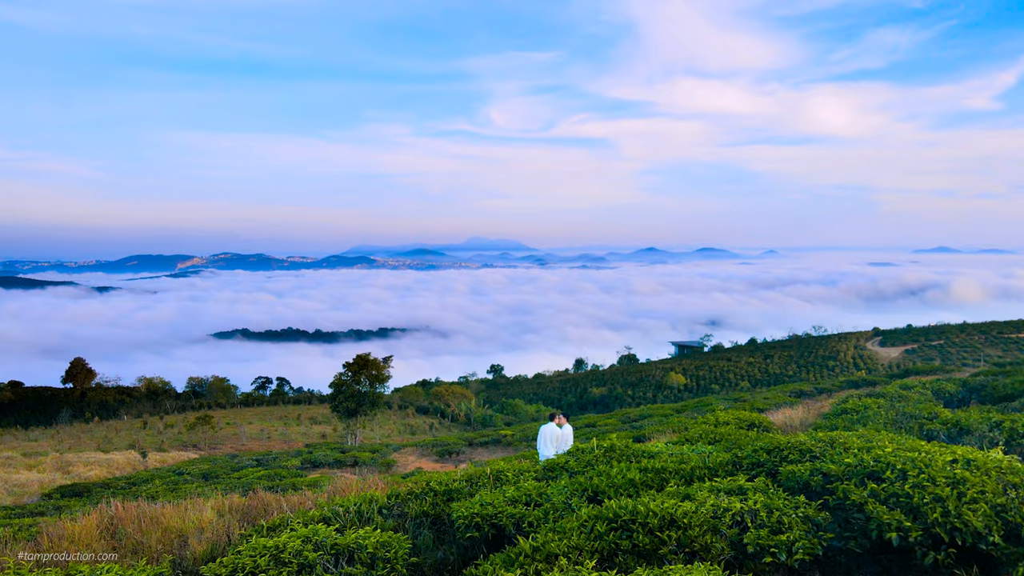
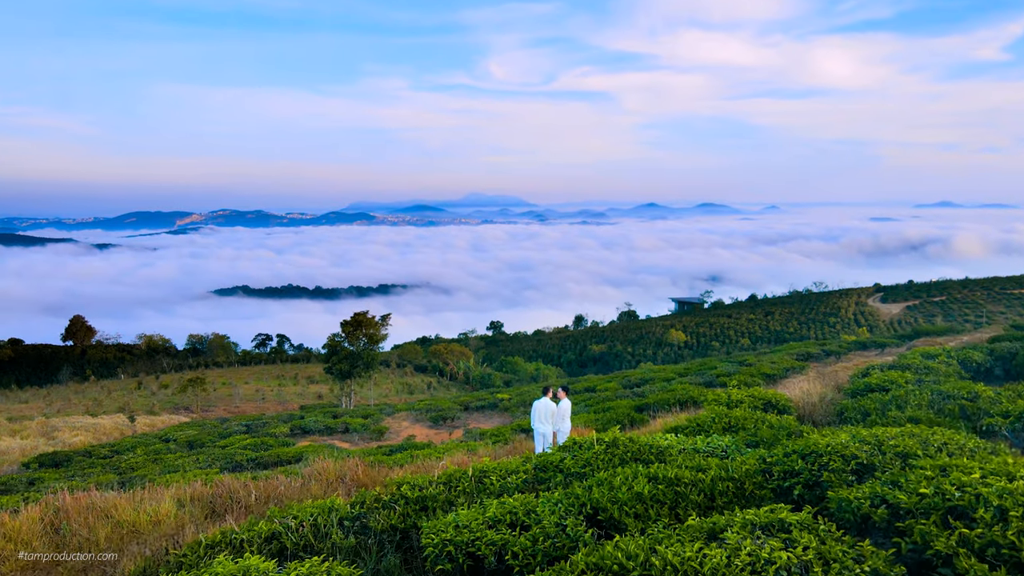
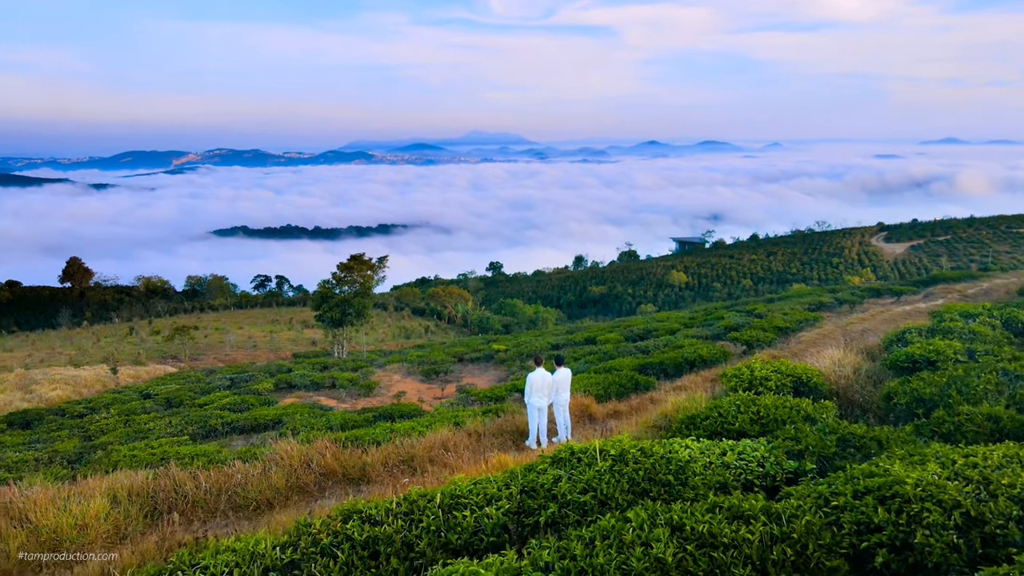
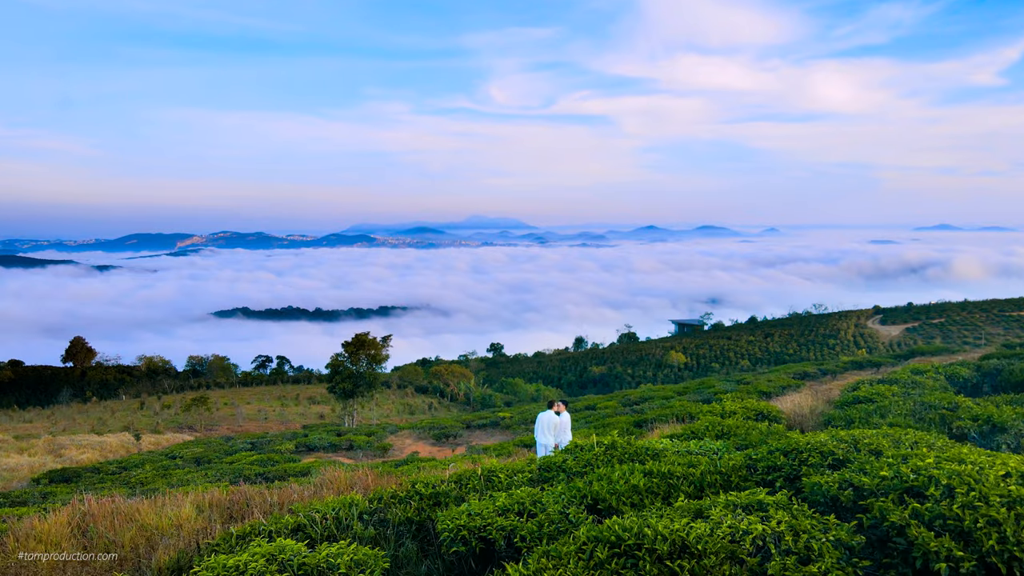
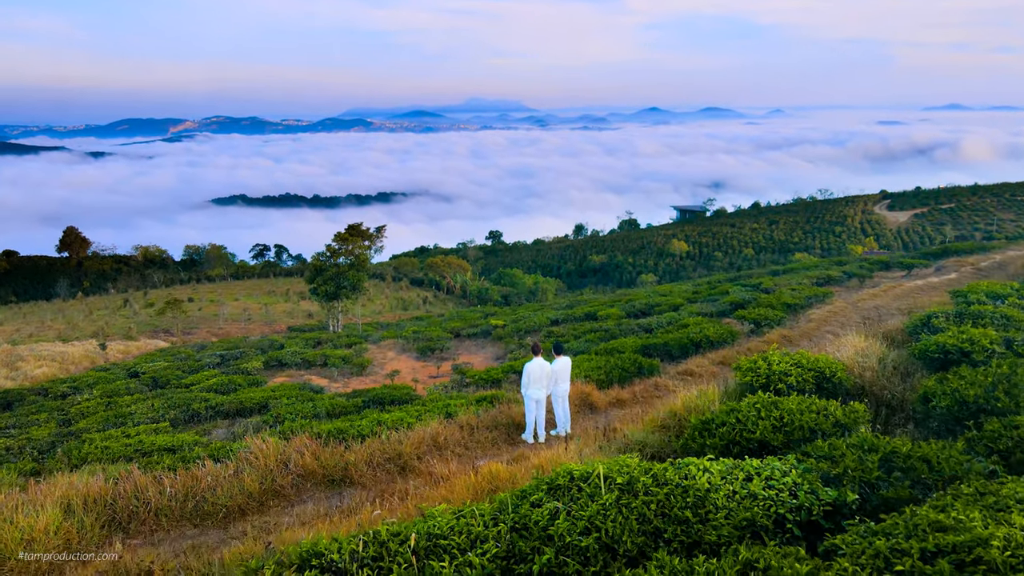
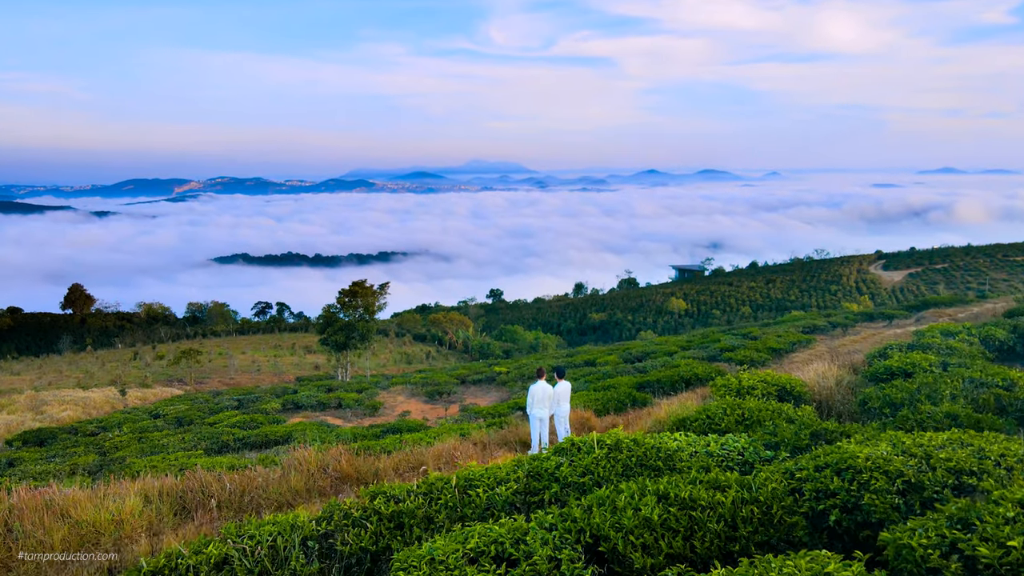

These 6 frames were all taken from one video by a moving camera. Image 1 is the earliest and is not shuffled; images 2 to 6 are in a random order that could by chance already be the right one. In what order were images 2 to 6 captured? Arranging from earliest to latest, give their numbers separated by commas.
4, 2, 6, 3, 5
